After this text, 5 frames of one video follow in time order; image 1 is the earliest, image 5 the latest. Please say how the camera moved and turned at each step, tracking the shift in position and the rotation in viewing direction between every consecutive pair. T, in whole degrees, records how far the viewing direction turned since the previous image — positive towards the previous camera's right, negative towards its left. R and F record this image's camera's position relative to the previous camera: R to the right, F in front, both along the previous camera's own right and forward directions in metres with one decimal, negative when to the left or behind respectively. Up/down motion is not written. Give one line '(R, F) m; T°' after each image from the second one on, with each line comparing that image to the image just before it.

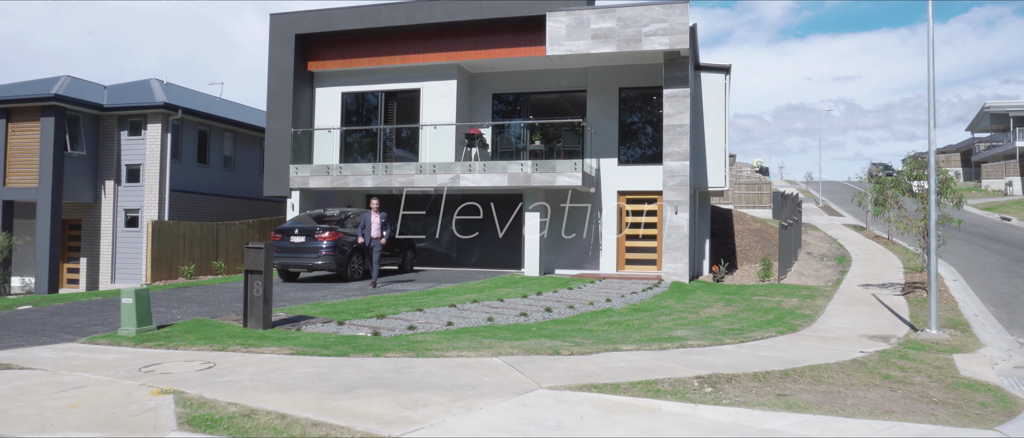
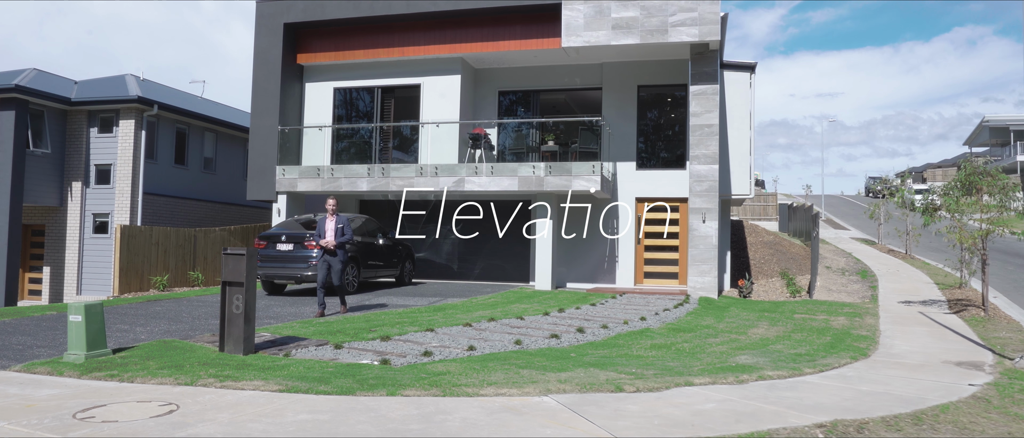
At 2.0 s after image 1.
(-0.5, +1.6) m; +1°
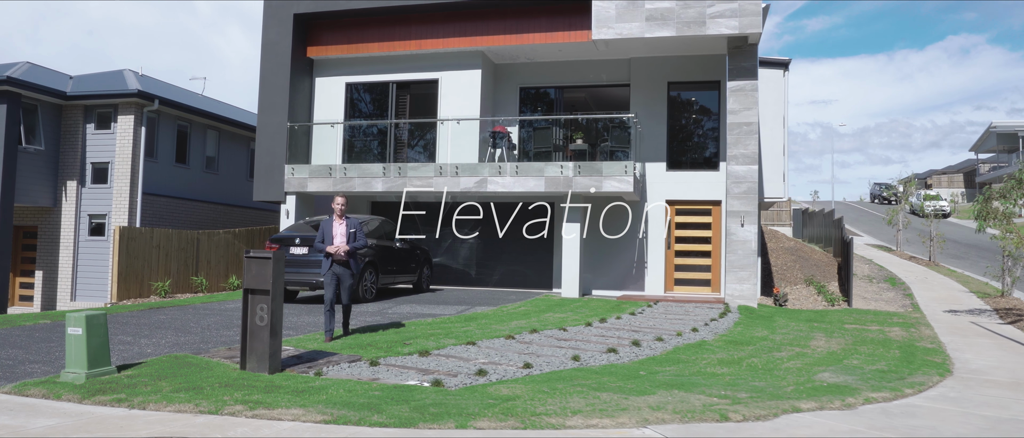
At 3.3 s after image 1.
(-0.6, +0.9) m; 0°
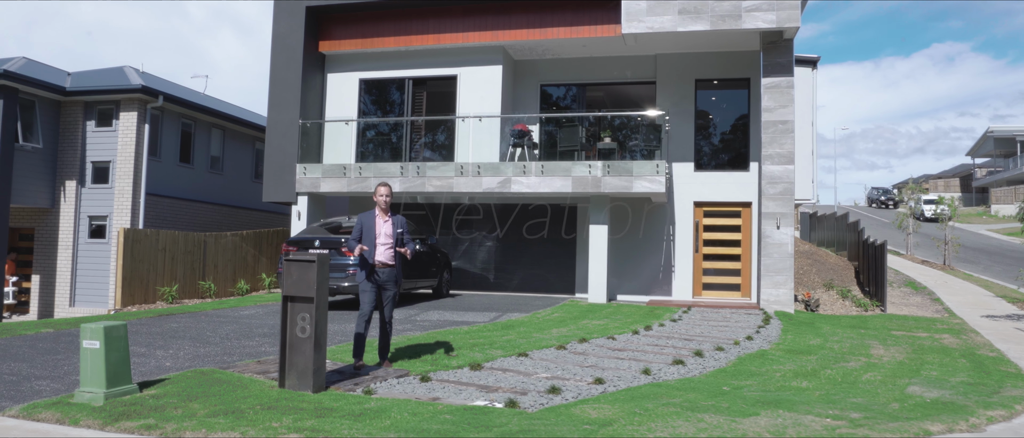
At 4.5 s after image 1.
(-0.7, +0.7) m; +1°
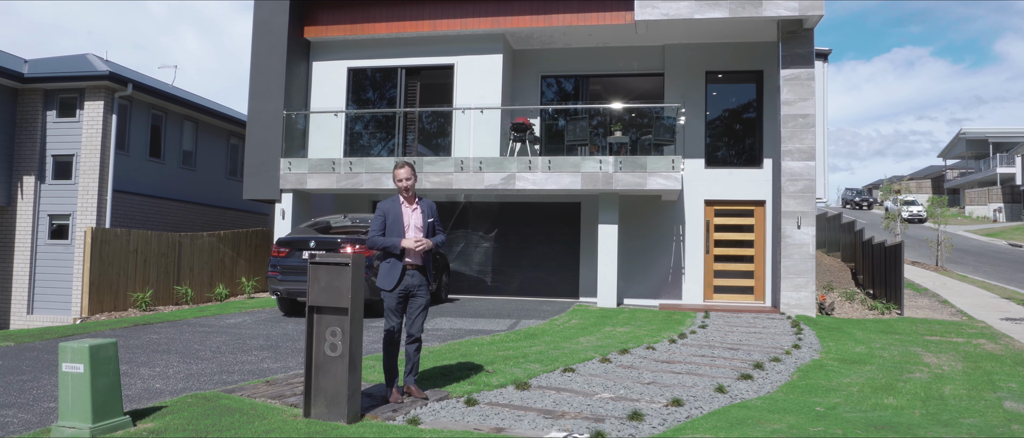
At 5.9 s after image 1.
(-0.7, +0.9) m; +3°
